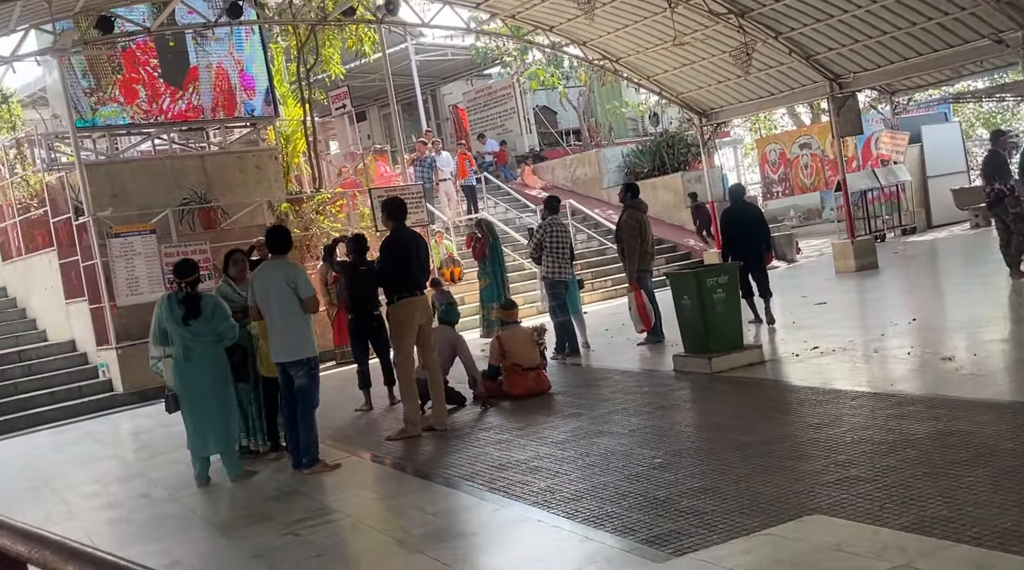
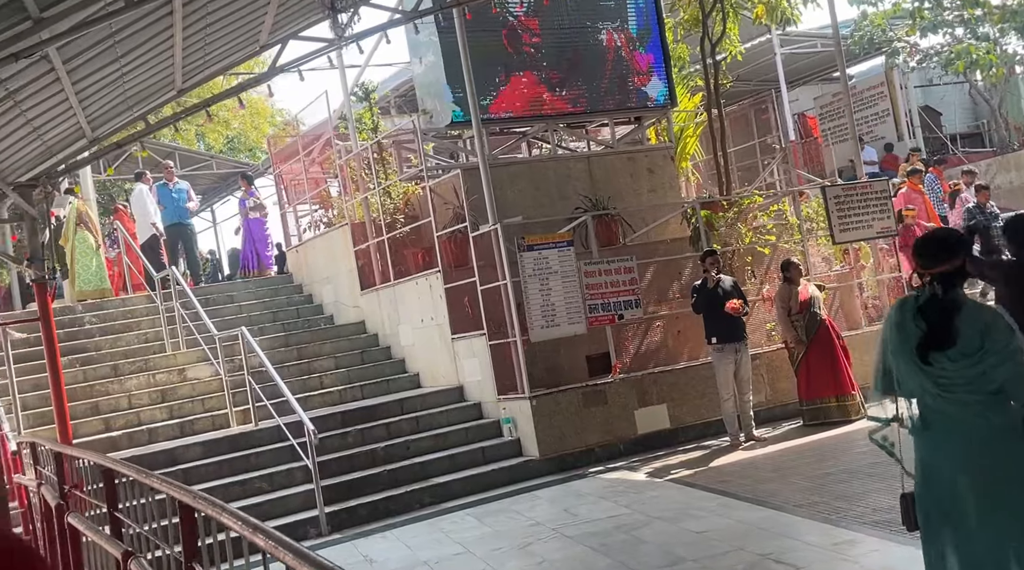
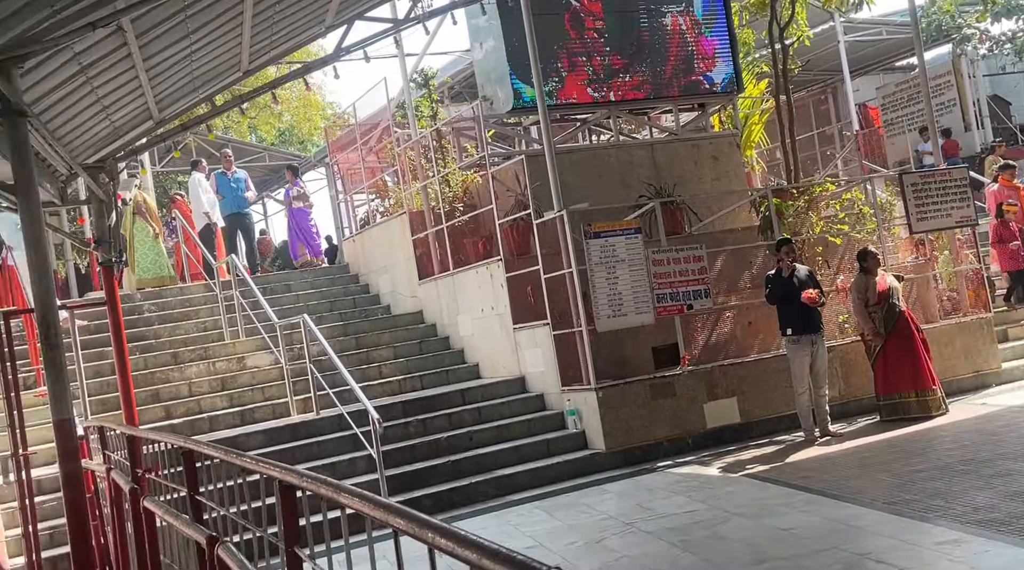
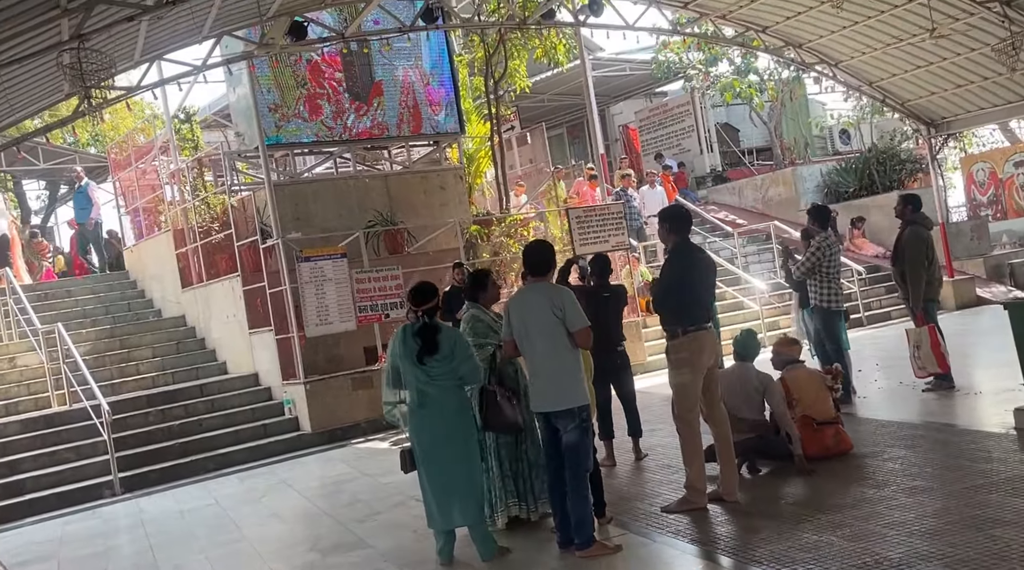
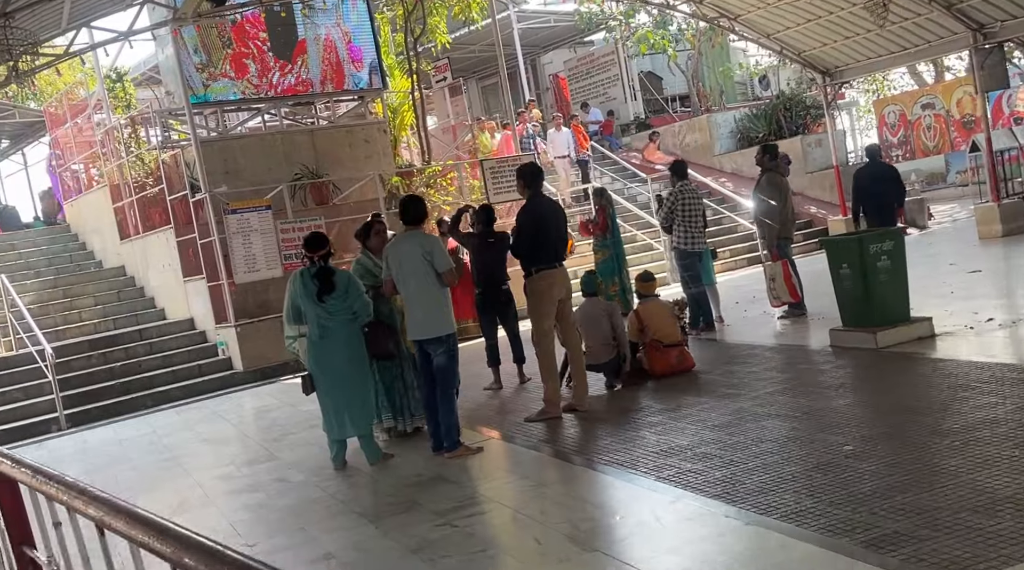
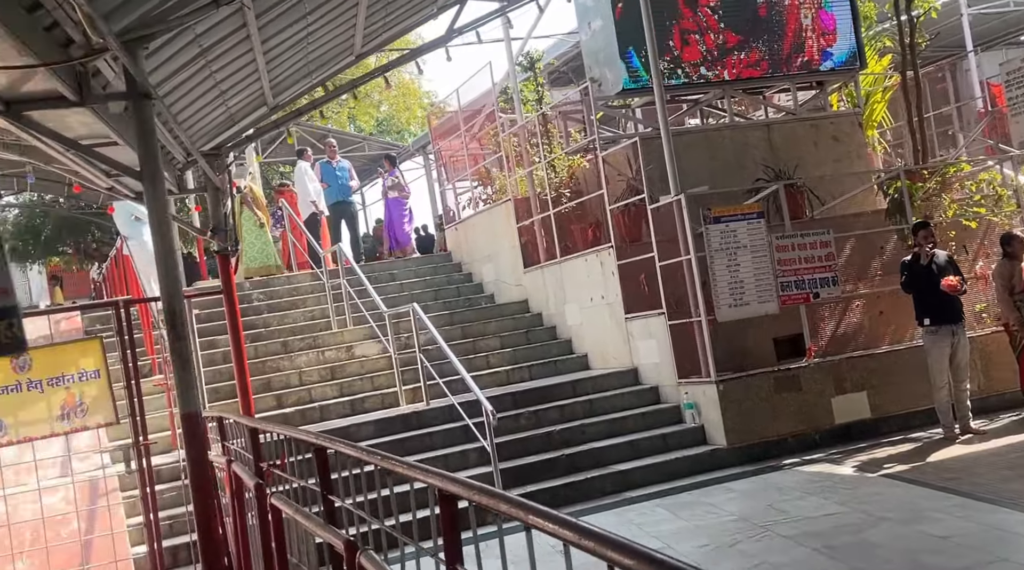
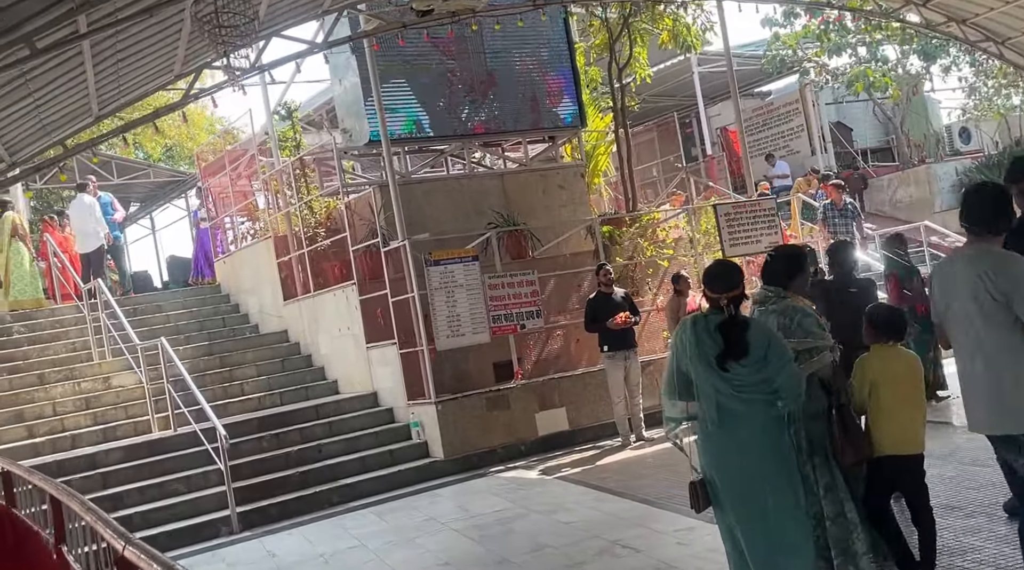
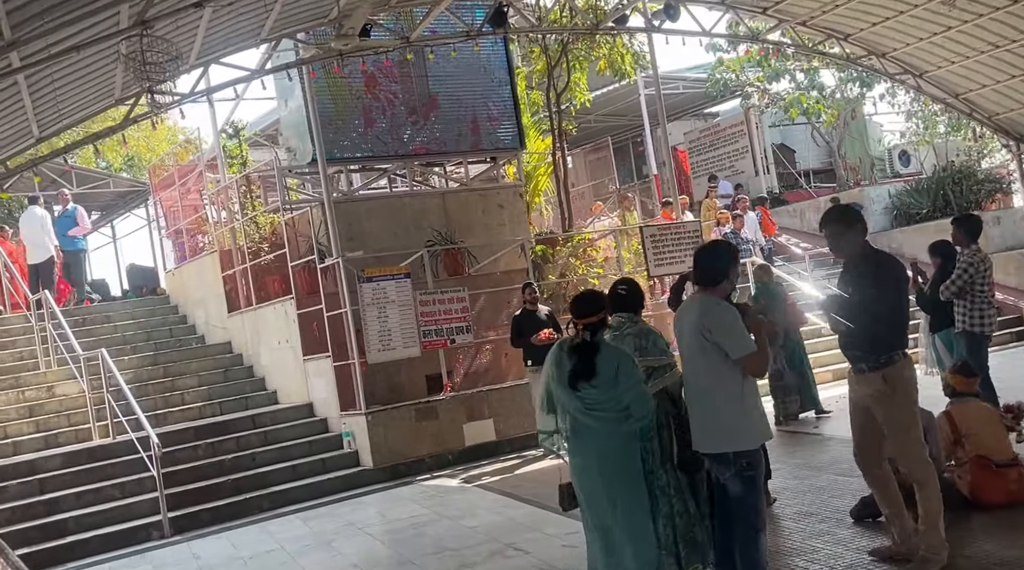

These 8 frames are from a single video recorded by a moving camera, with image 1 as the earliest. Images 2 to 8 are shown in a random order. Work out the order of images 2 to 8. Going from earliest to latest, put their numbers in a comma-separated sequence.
5, 4, 8, 7, 2, 3, 6
